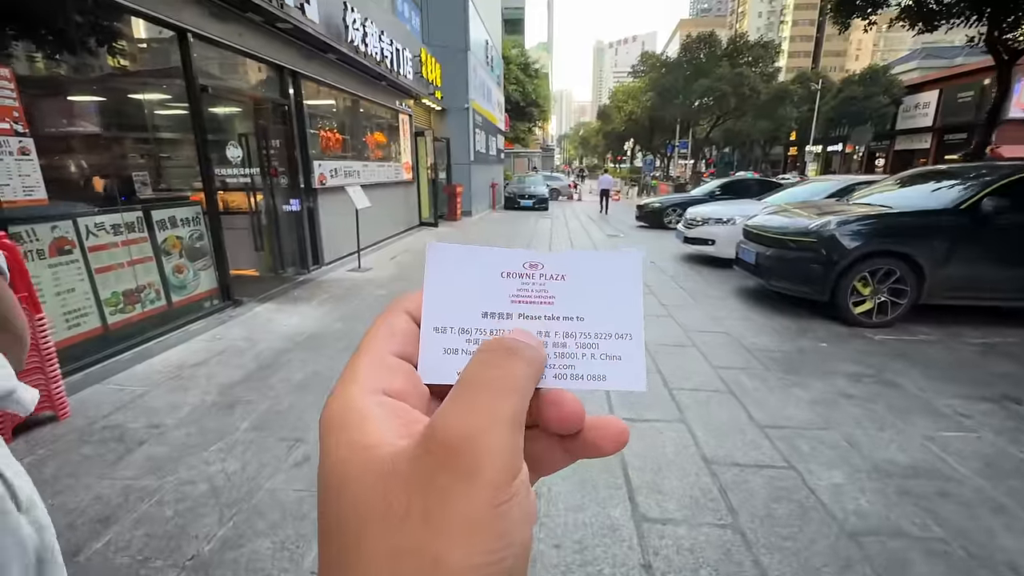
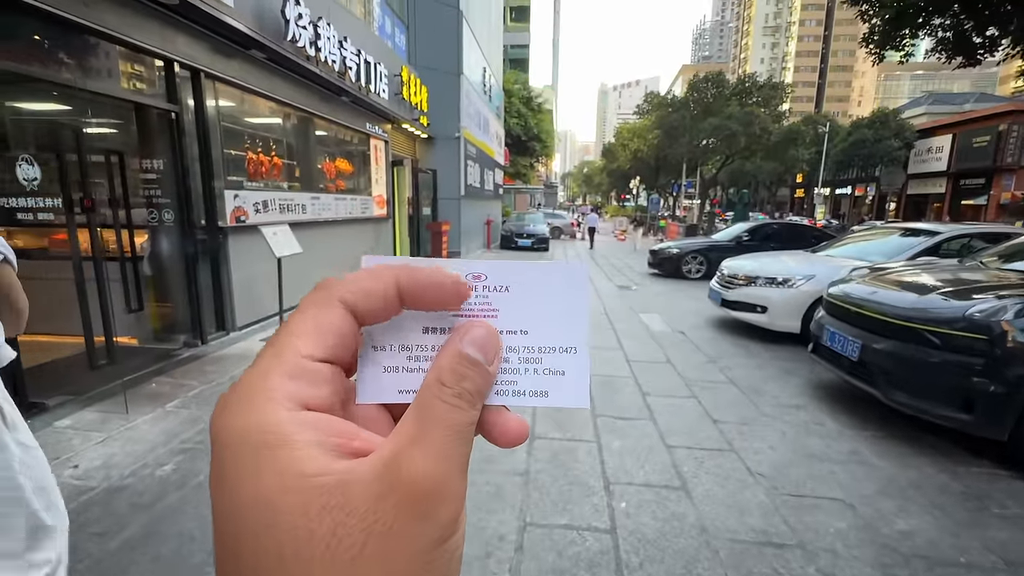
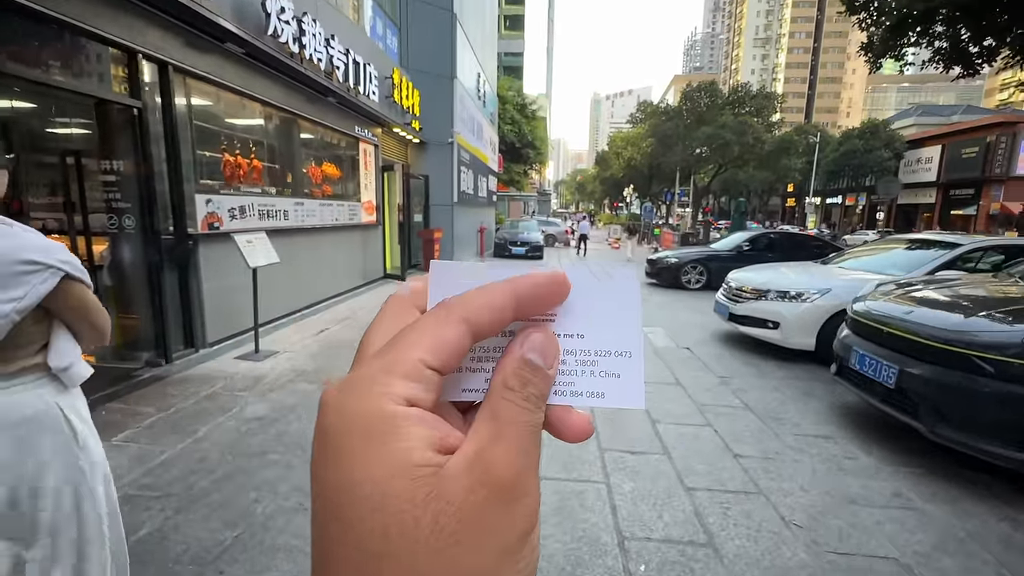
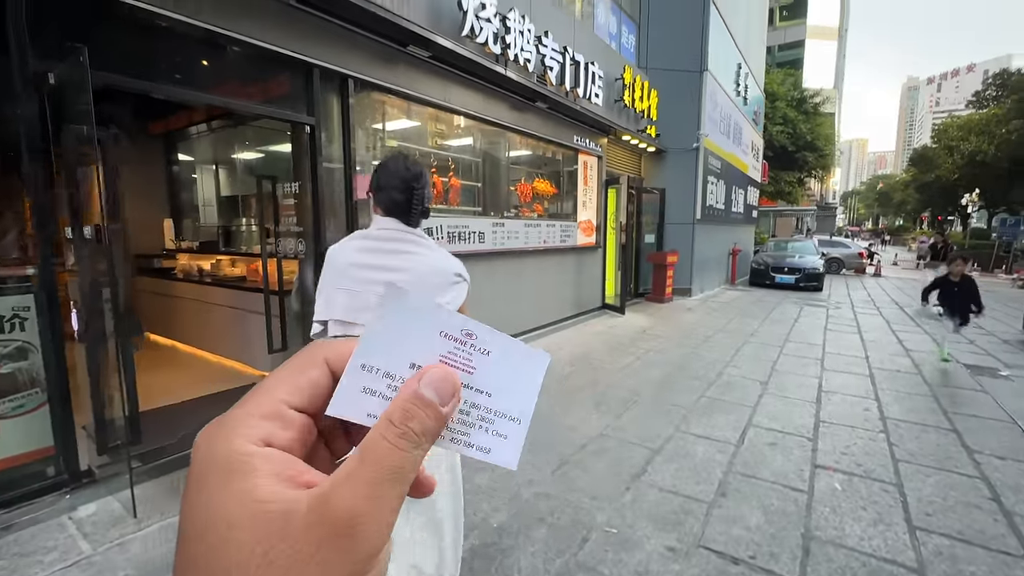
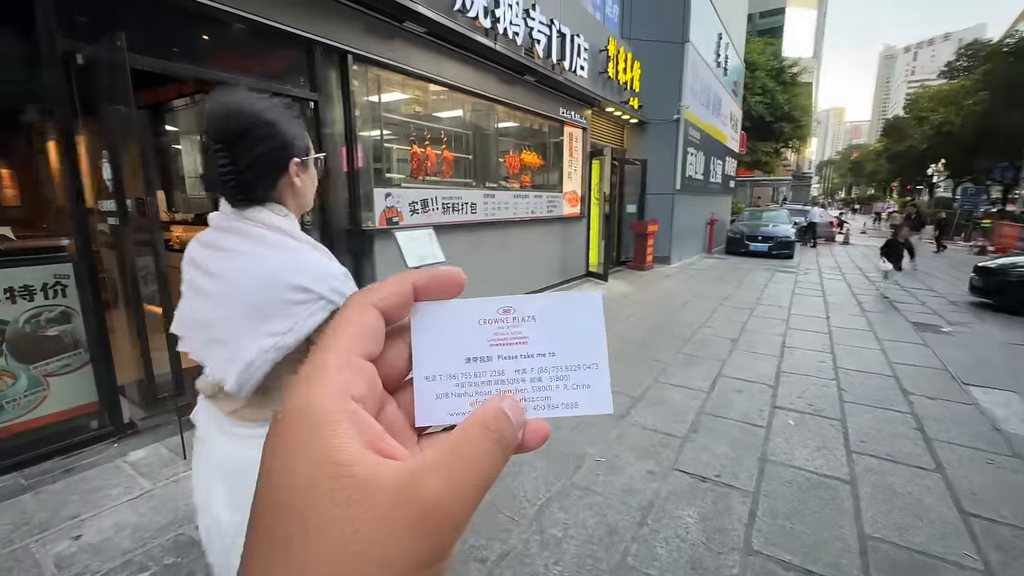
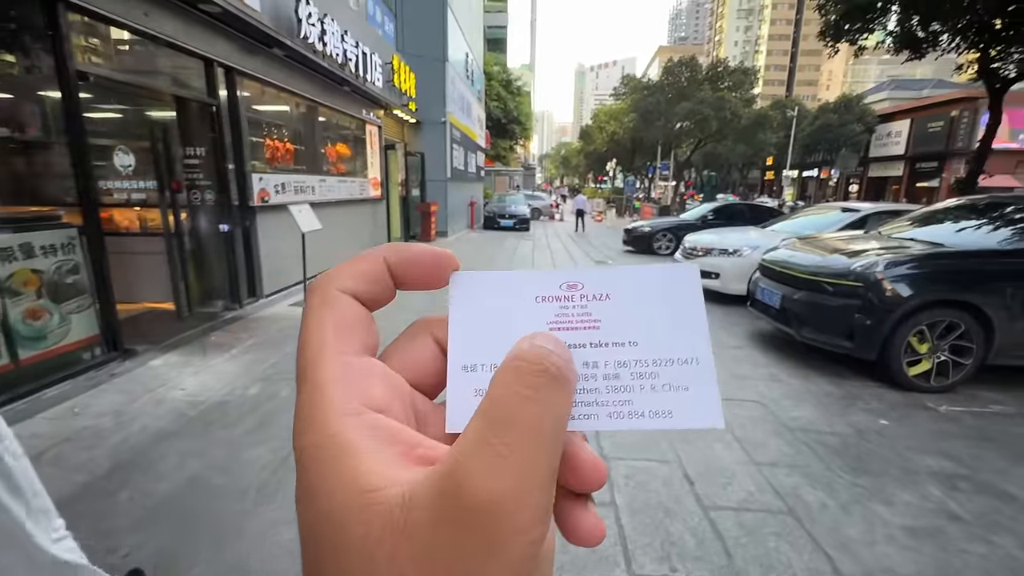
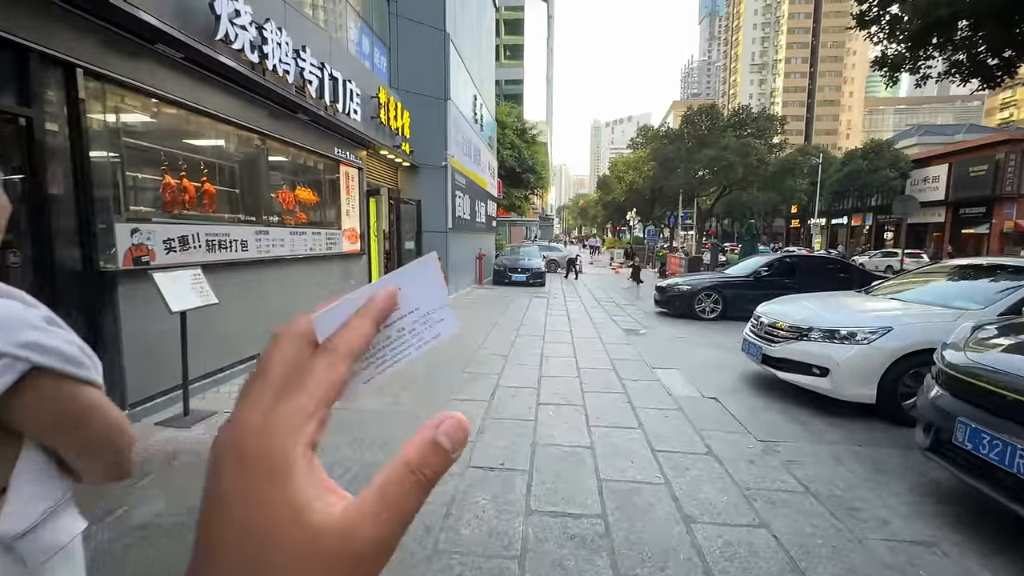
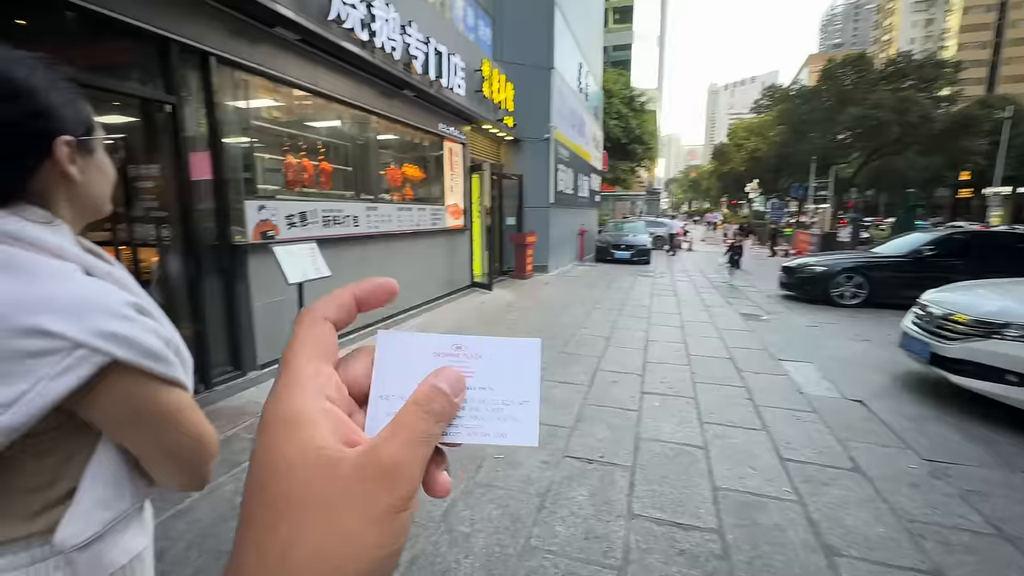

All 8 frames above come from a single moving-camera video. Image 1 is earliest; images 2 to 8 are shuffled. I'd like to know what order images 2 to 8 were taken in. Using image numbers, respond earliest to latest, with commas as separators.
6, 2, 3, 7, 8, 5, 4
